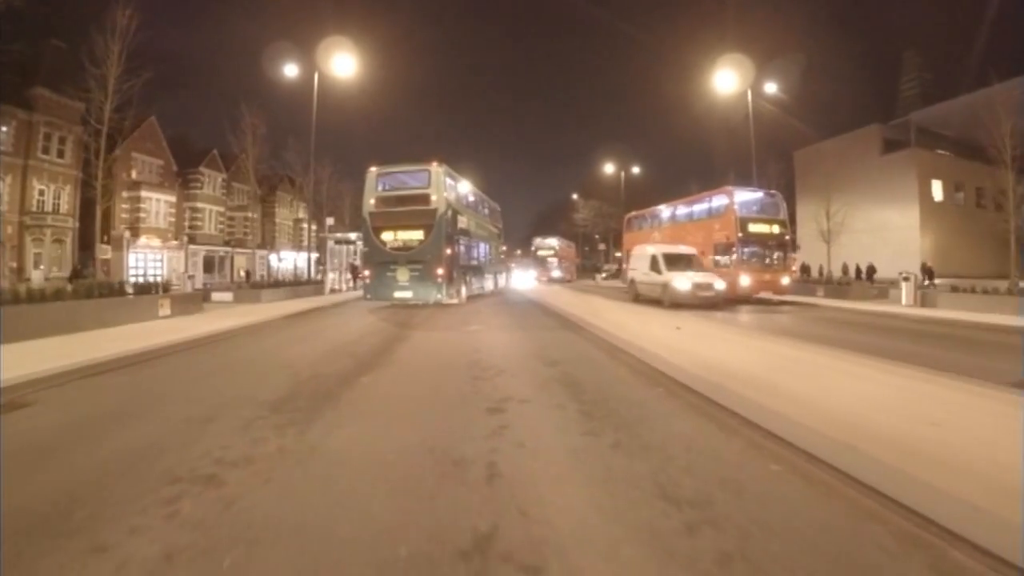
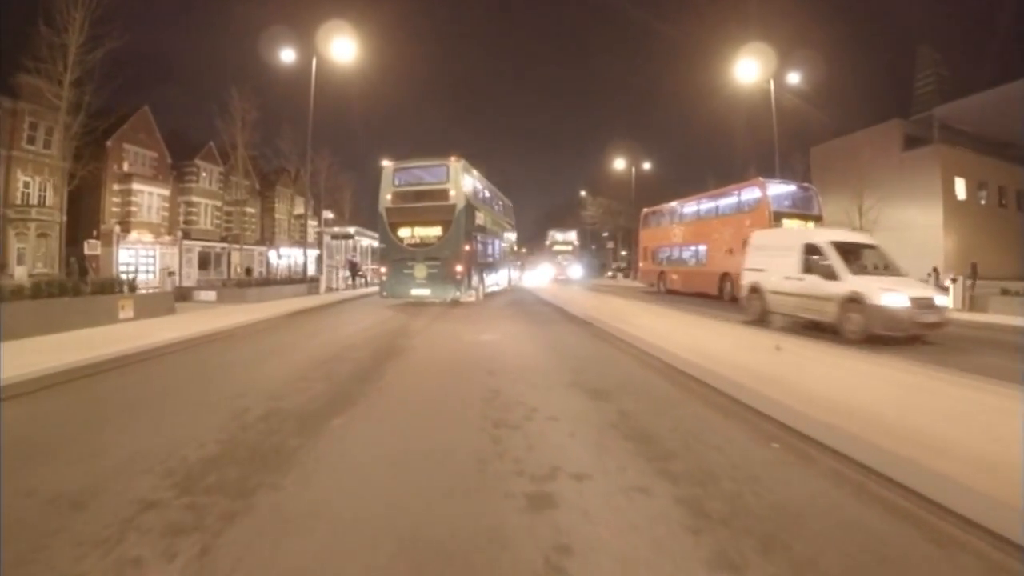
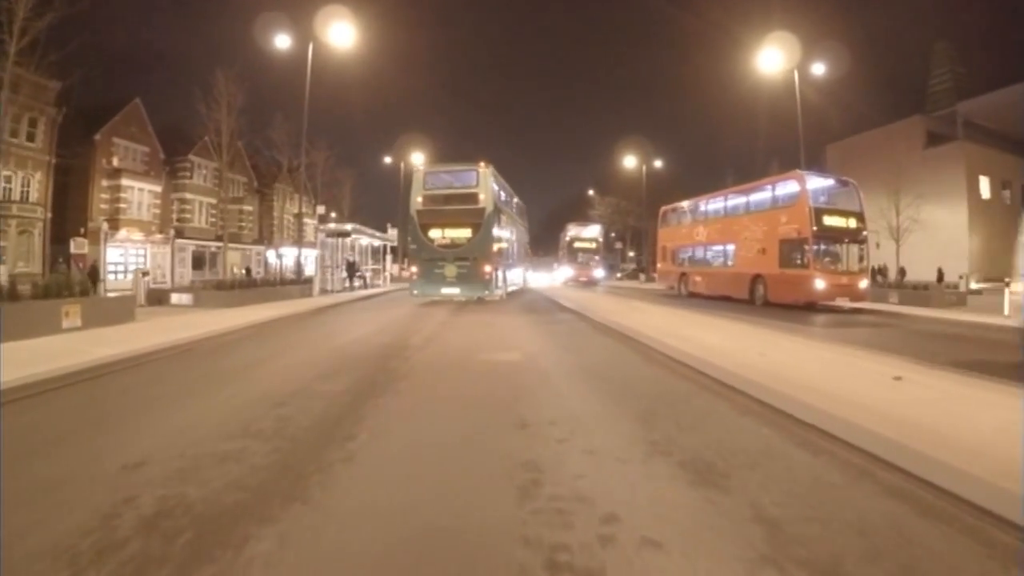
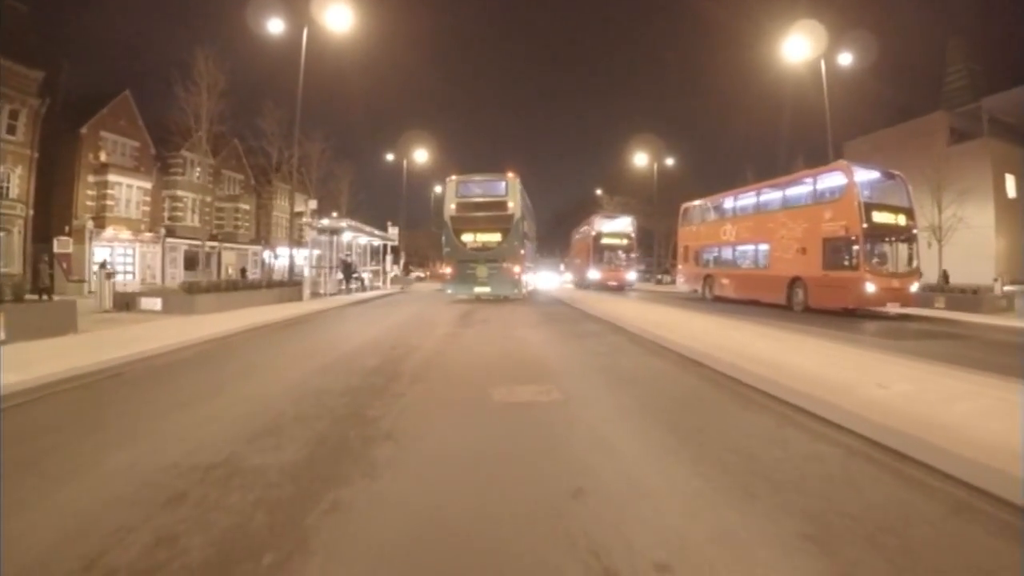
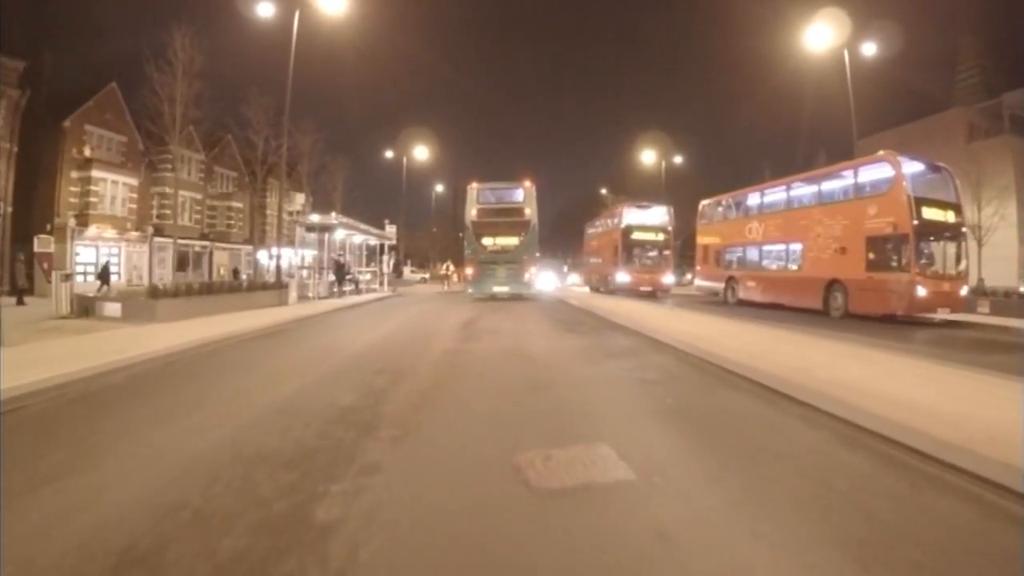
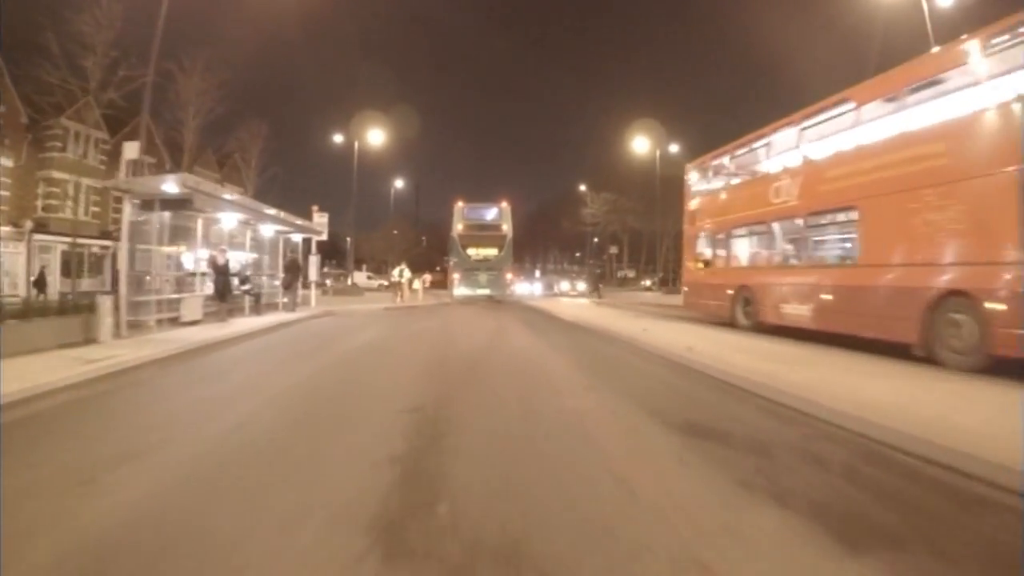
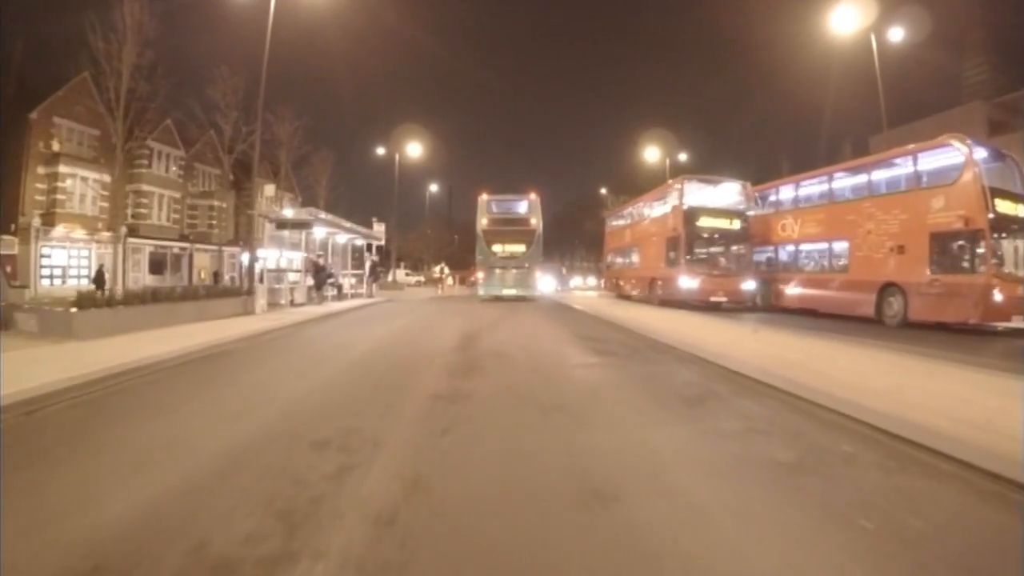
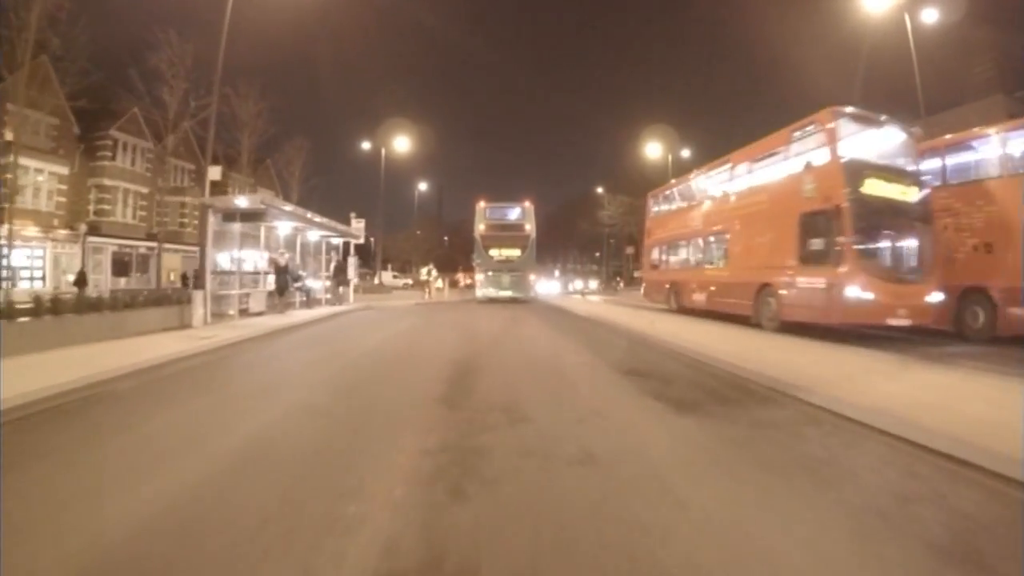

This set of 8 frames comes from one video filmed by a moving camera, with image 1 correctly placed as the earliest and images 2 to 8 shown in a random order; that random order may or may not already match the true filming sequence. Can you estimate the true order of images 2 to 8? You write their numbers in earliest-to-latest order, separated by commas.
2, 3, 4, 5, 7, 8, 6
